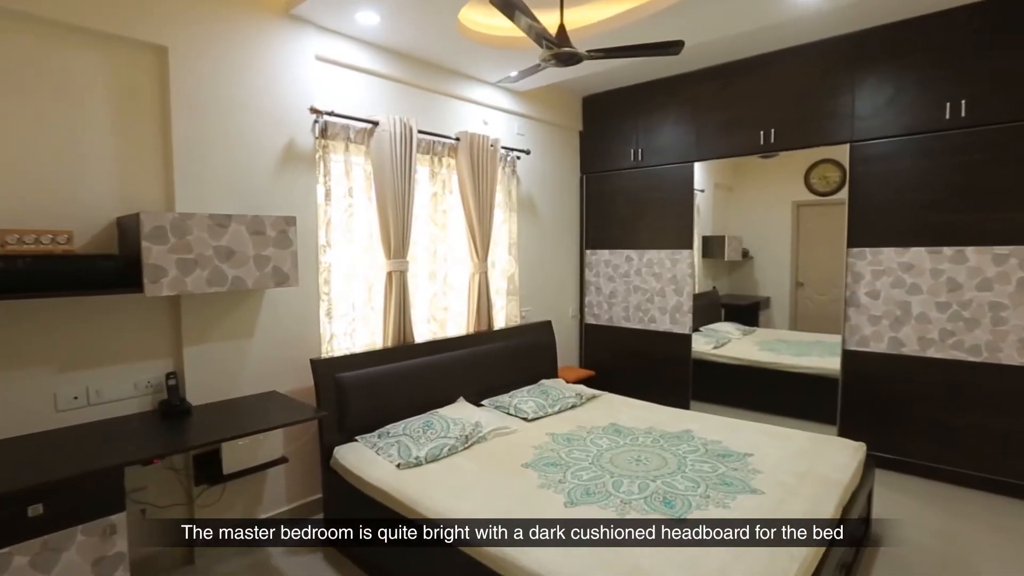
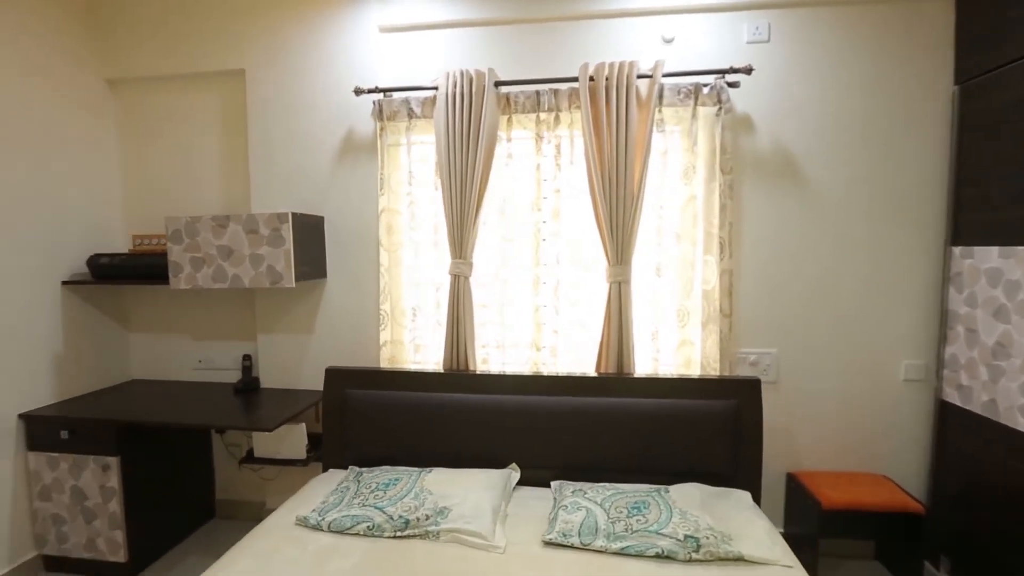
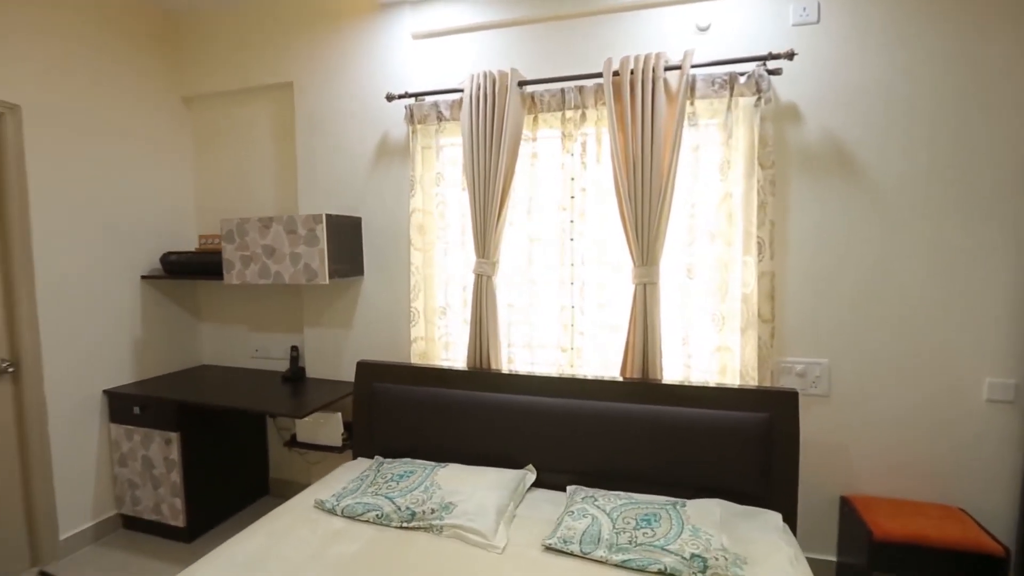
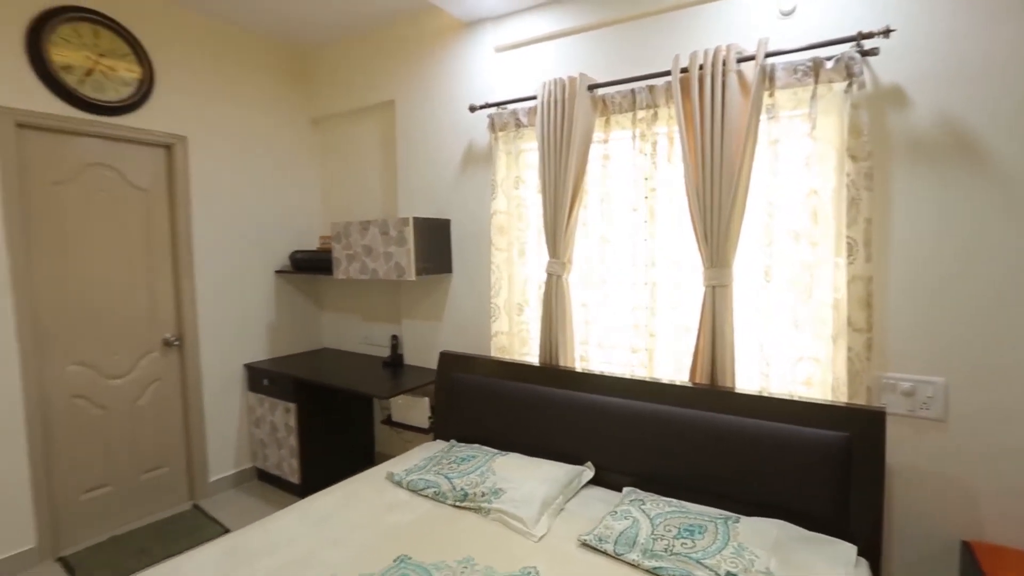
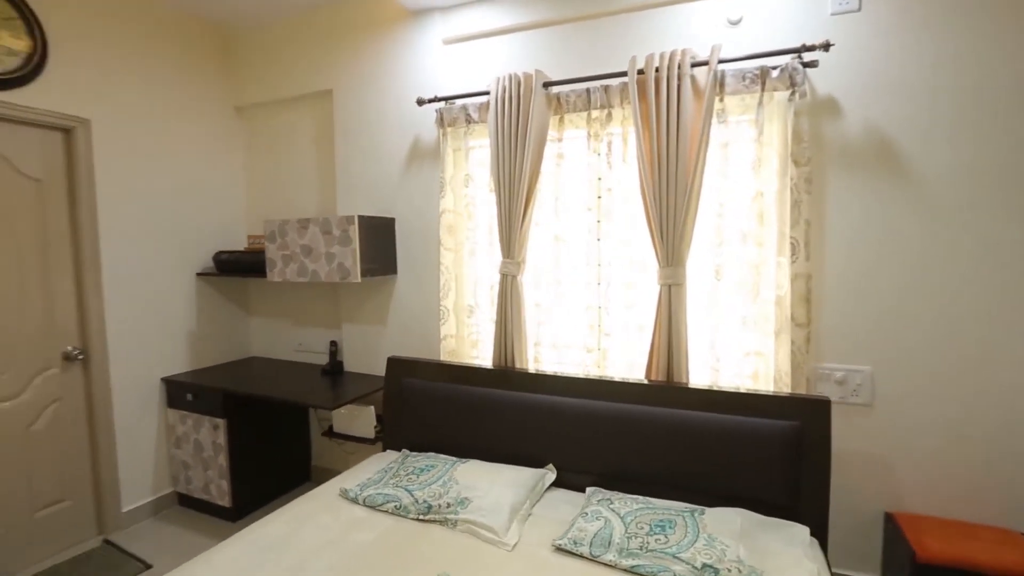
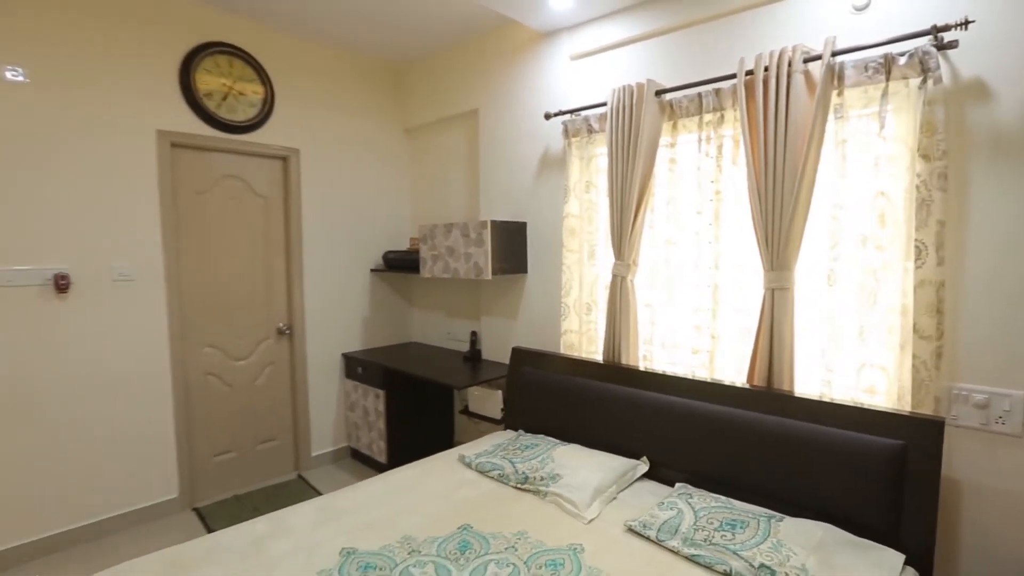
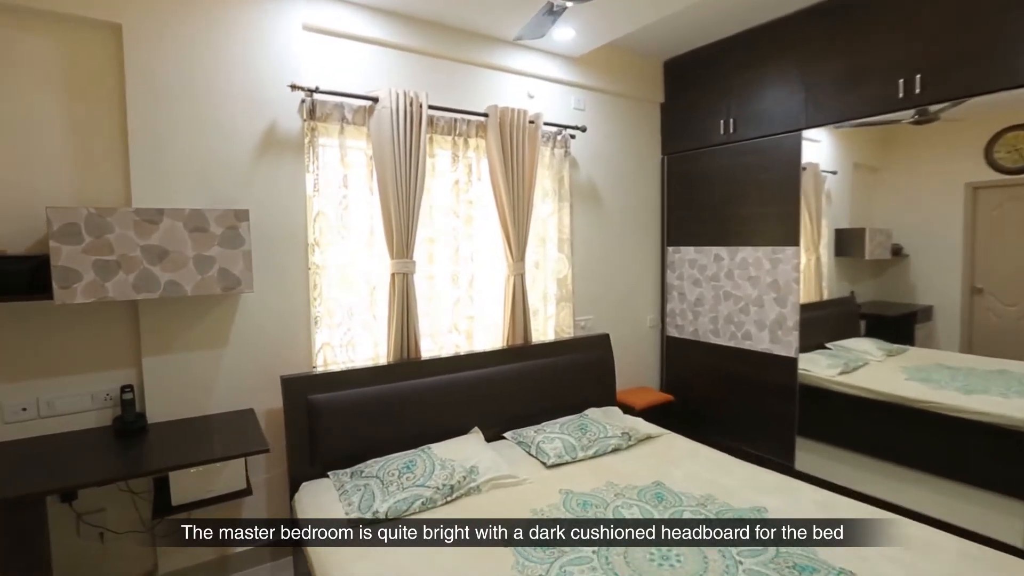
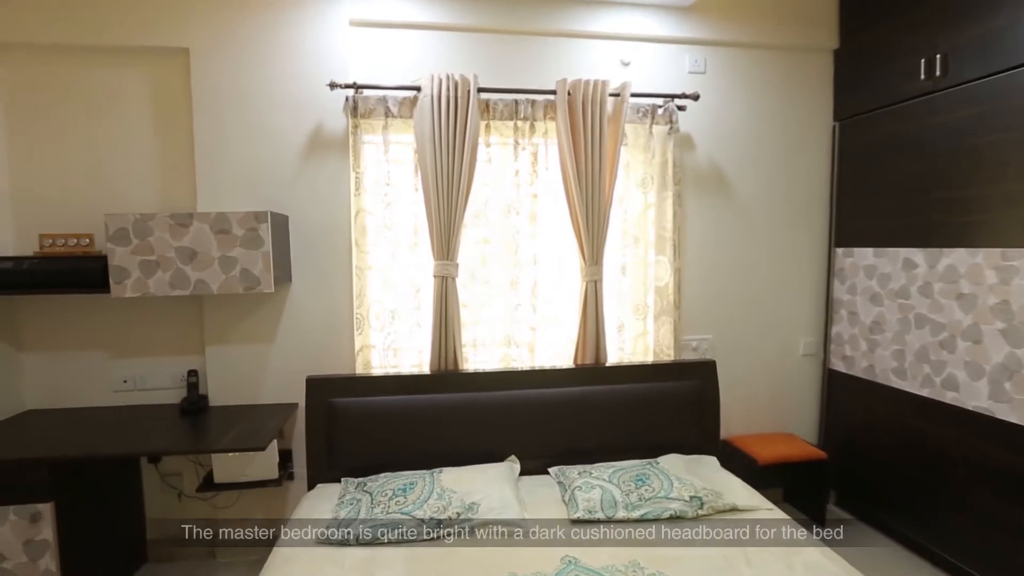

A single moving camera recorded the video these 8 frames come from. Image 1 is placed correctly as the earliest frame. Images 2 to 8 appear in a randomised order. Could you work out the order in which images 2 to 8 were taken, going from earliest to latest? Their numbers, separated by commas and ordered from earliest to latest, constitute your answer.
7, 8, 2, 3, 5, 4, 6
